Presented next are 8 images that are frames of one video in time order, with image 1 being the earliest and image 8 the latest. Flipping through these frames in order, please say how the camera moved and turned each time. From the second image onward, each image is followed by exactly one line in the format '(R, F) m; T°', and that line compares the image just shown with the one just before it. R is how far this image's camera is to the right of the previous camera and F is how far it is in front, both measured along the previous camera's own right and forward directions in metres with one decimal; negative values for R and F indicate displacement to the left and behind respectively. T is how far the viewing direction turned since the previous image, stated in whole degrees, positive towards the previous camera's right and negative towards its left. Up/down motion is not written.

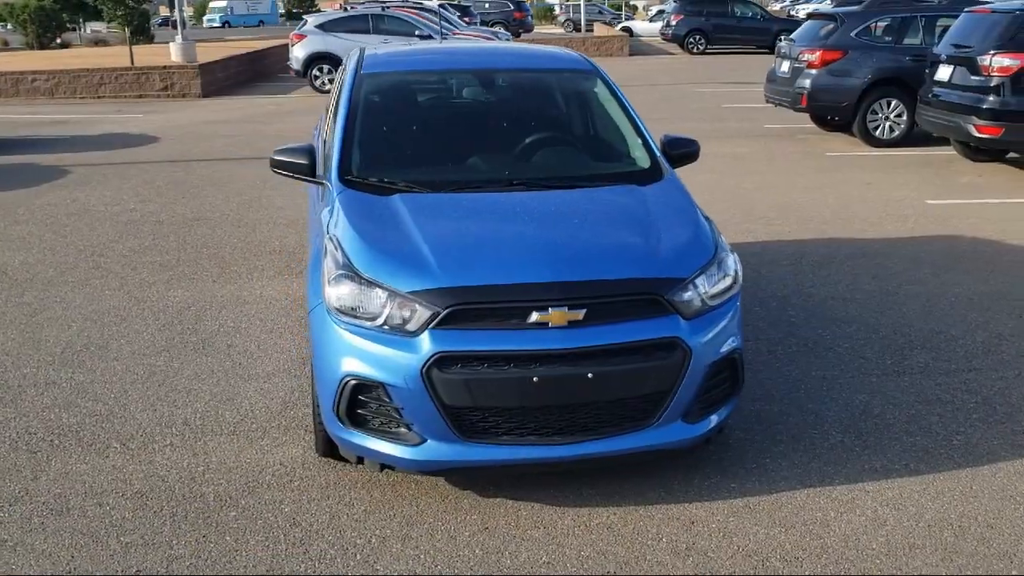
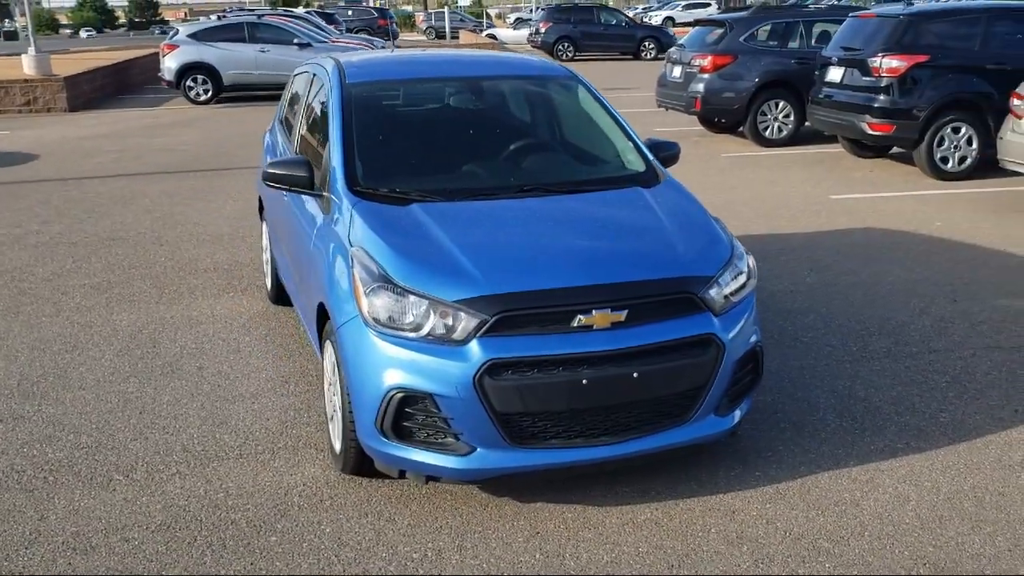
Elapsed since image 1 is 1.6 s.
(-0.6, 0.0) m; +8°
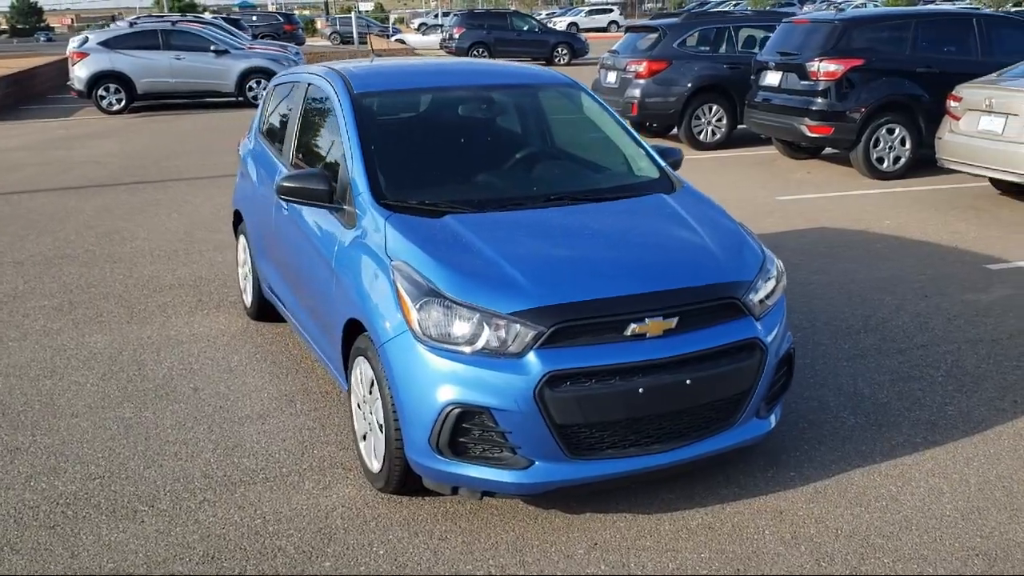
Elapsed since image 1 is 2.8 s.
(-0.5, +0.1) m; +5°
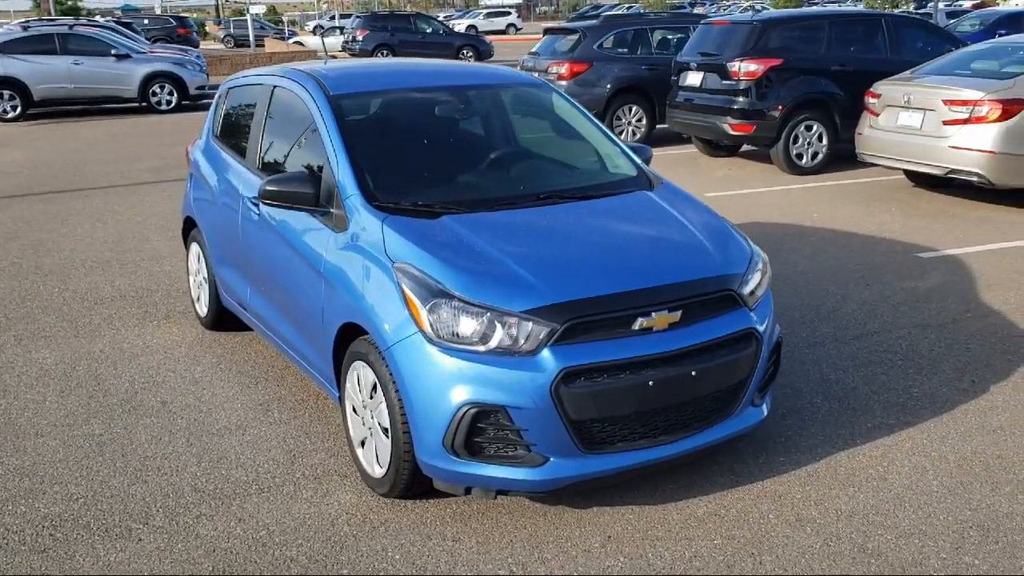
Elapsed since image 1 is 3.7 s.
(-0.4, 0.0) m; +6°
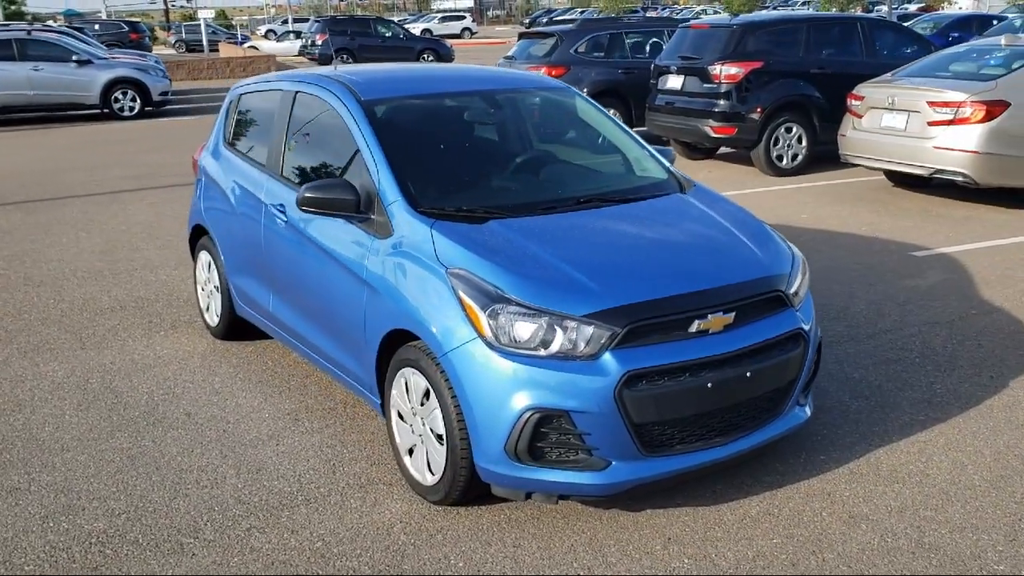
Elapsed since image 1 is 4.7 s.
(-0.4, 0.0) m; +3°
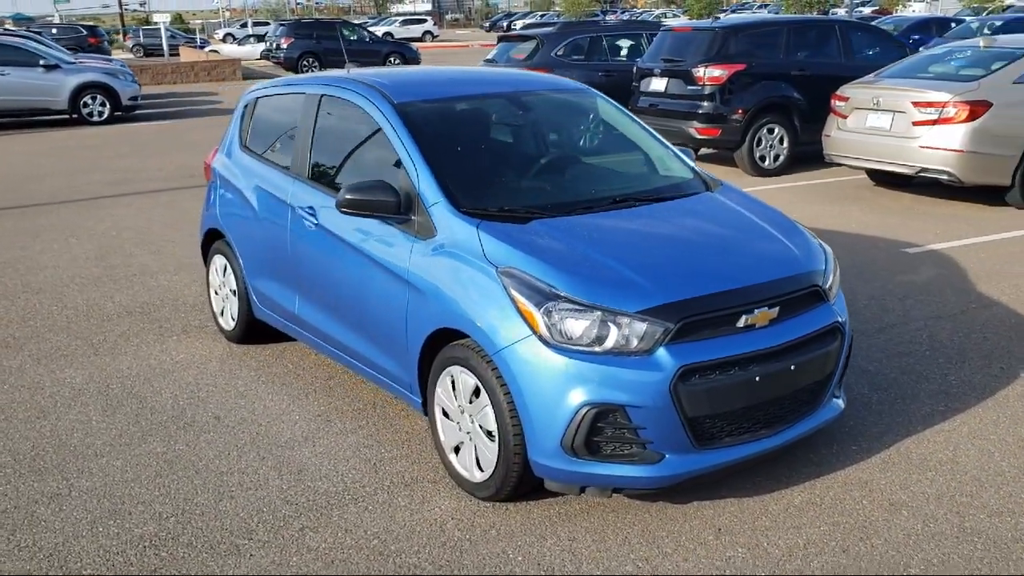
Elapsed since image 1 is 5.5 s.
(-0.3, -0.1) m; +2°
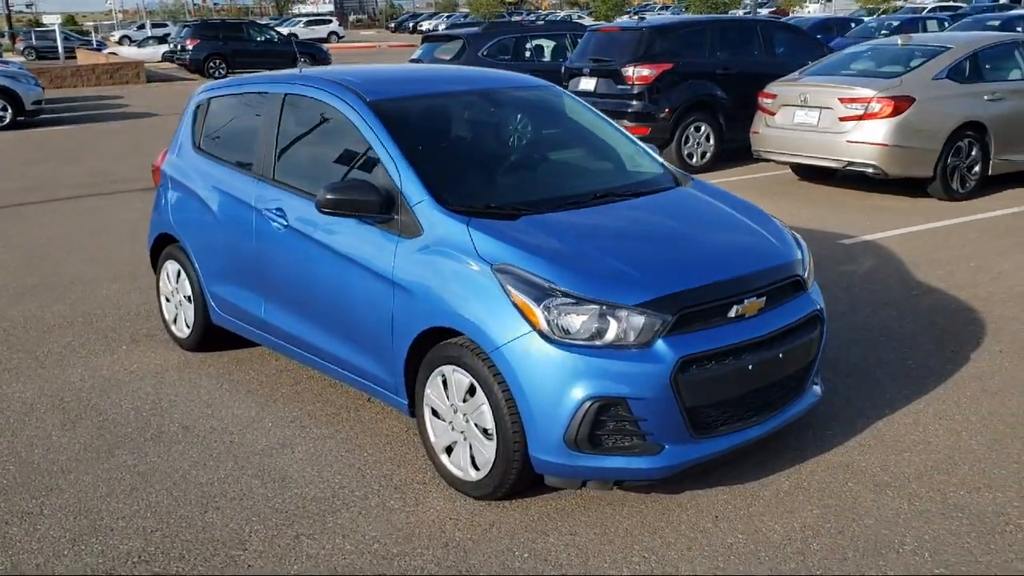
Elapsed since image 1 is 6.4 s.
(-0.3, 0.0) m; +5°
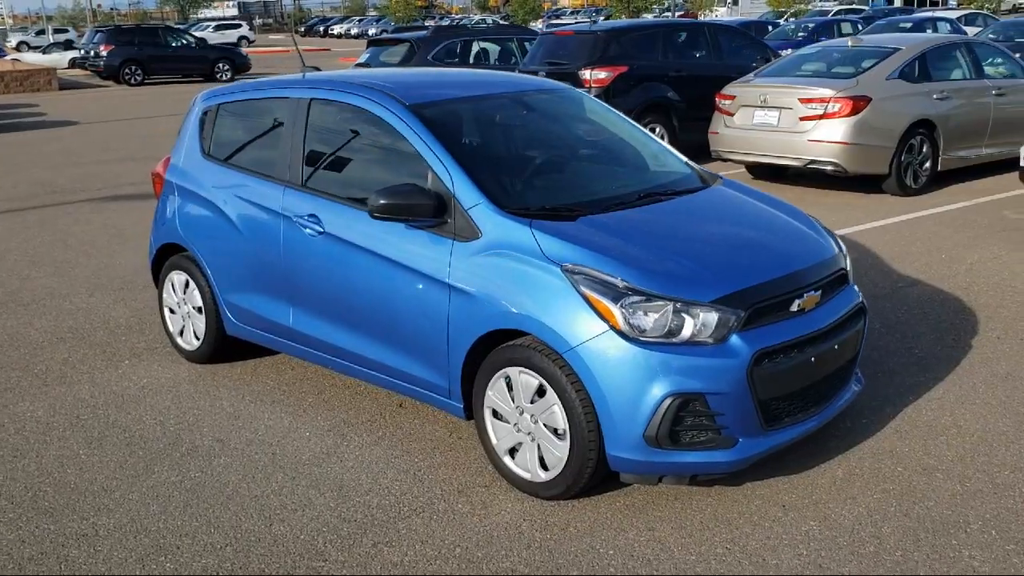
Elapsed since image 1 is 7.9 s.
(-0.6, 0.0) m; +5°
